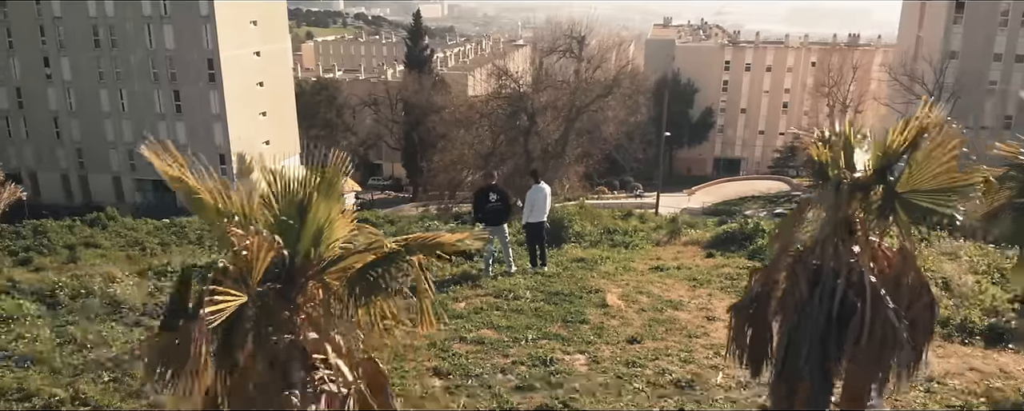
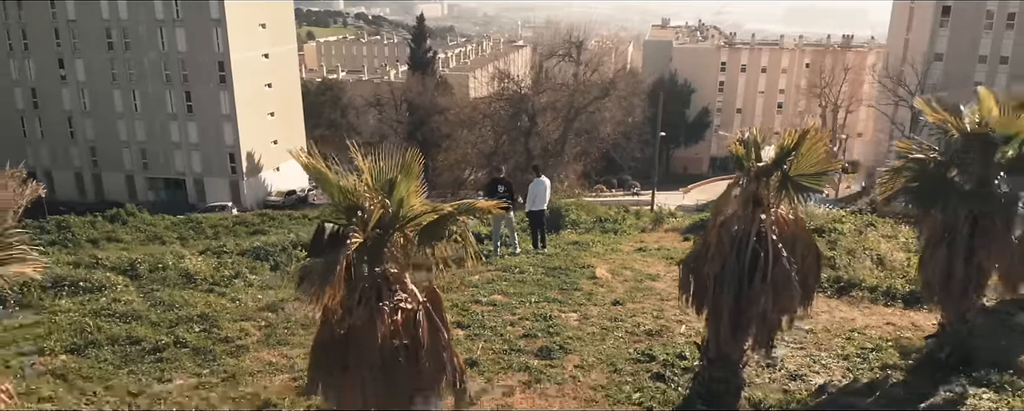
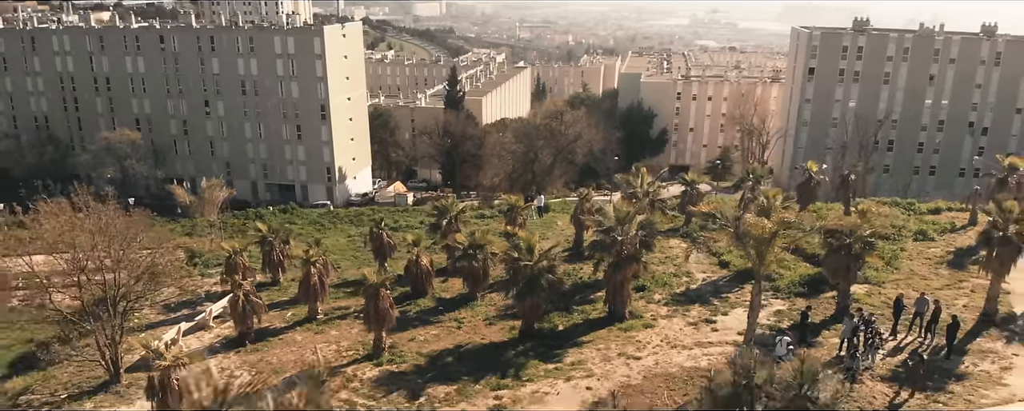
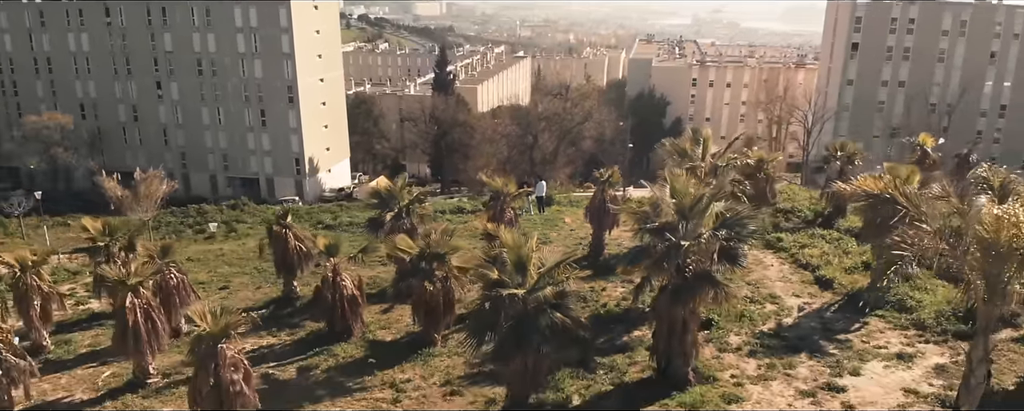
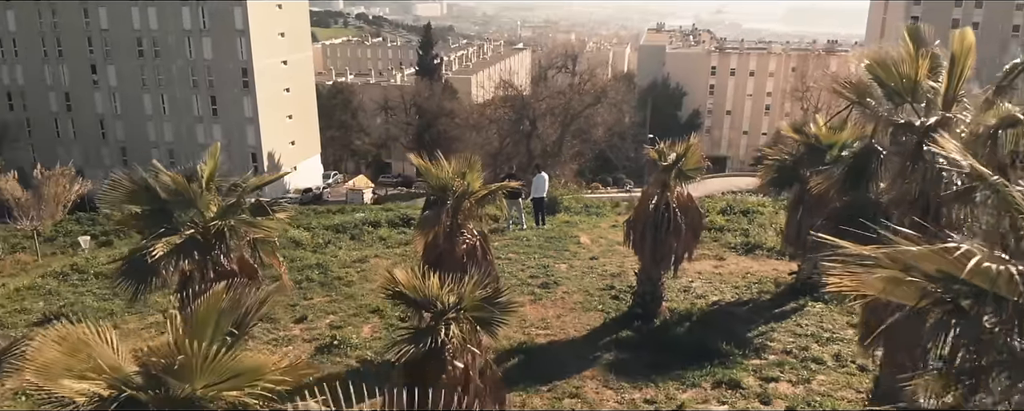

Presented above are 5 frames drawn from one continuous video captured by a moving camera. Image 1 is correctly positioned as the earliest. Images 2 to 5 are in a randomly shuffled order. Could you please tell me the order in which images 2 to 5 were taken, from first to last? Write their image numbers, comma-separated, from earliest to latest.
2, 5, 4, 3
